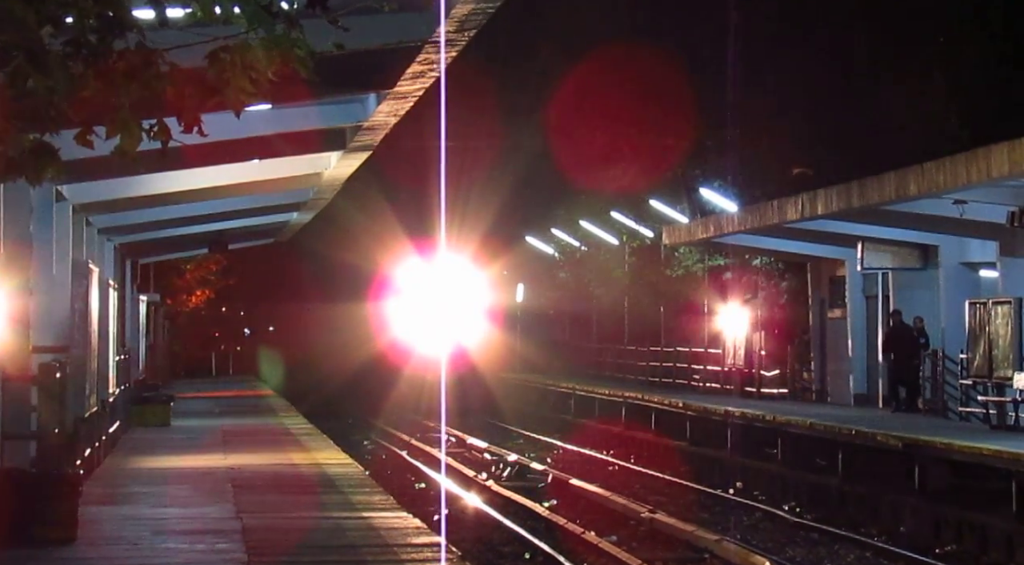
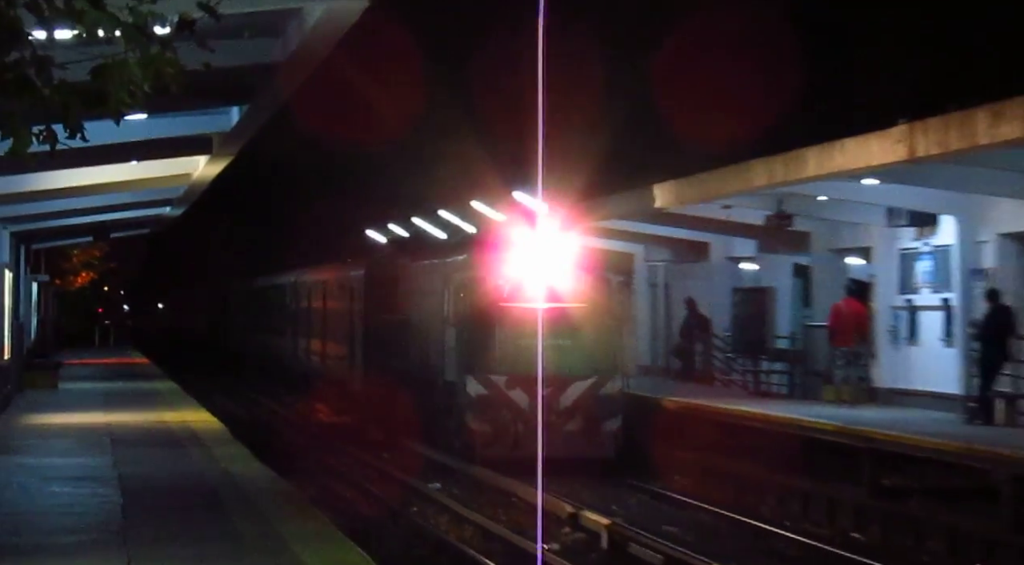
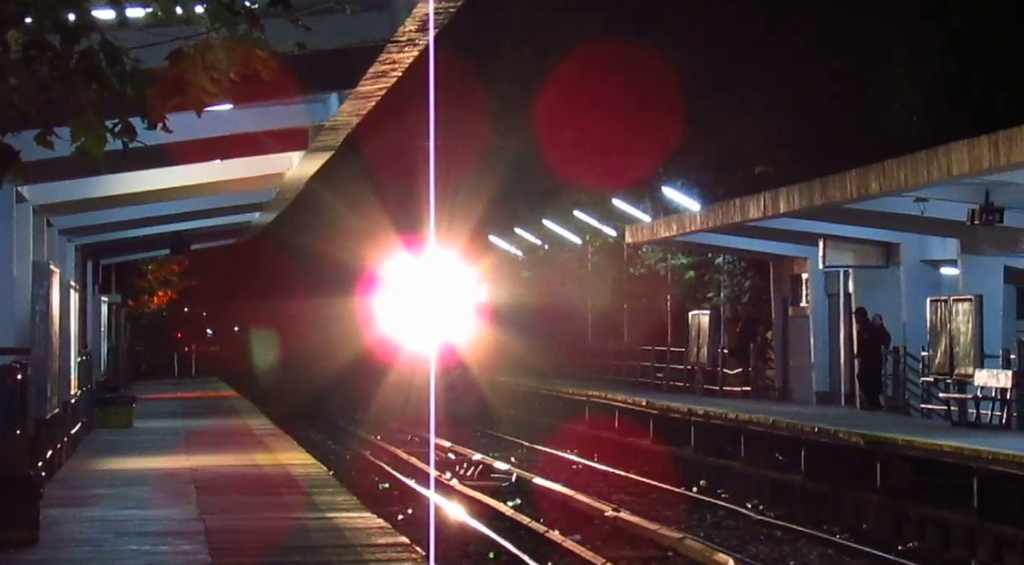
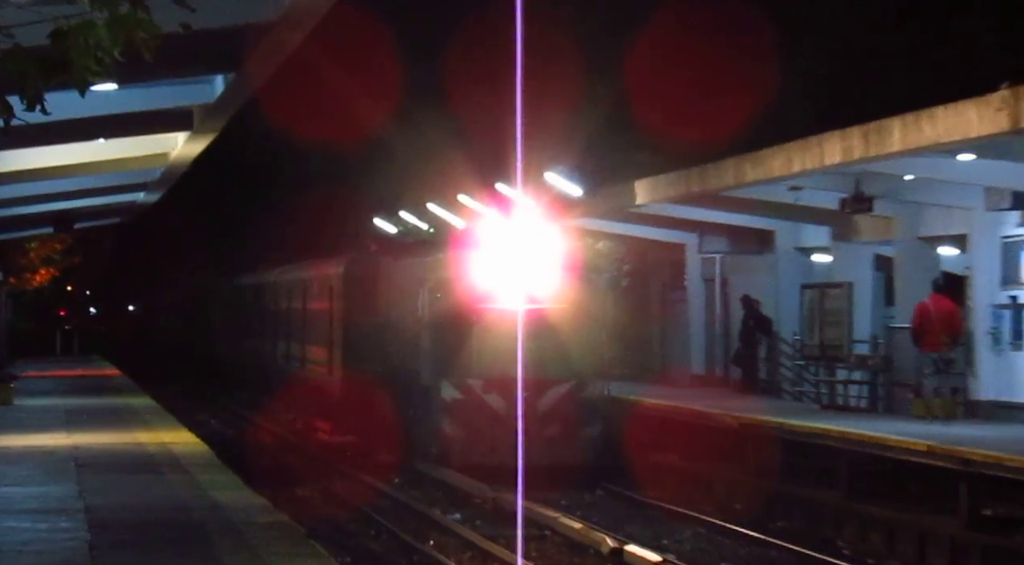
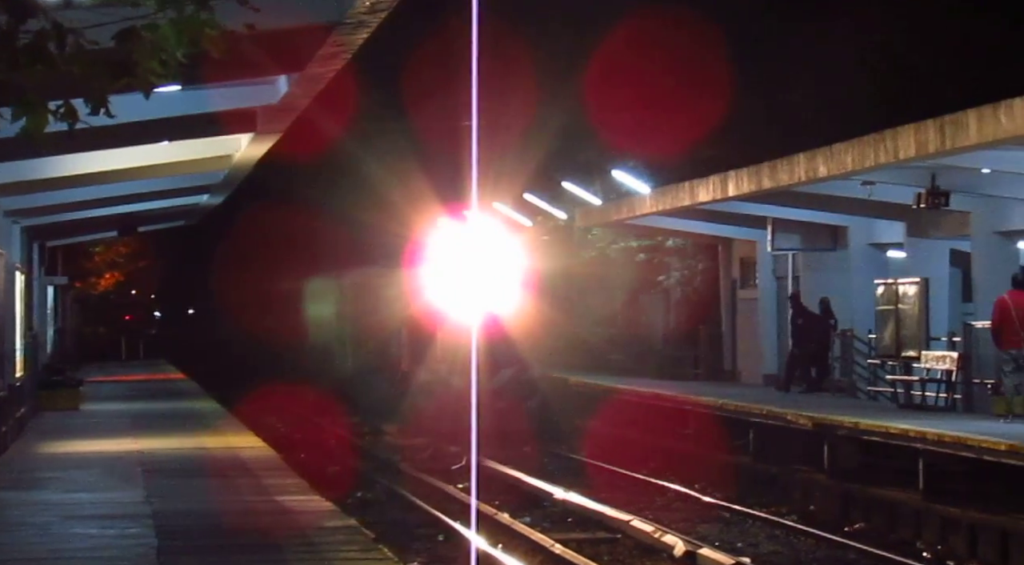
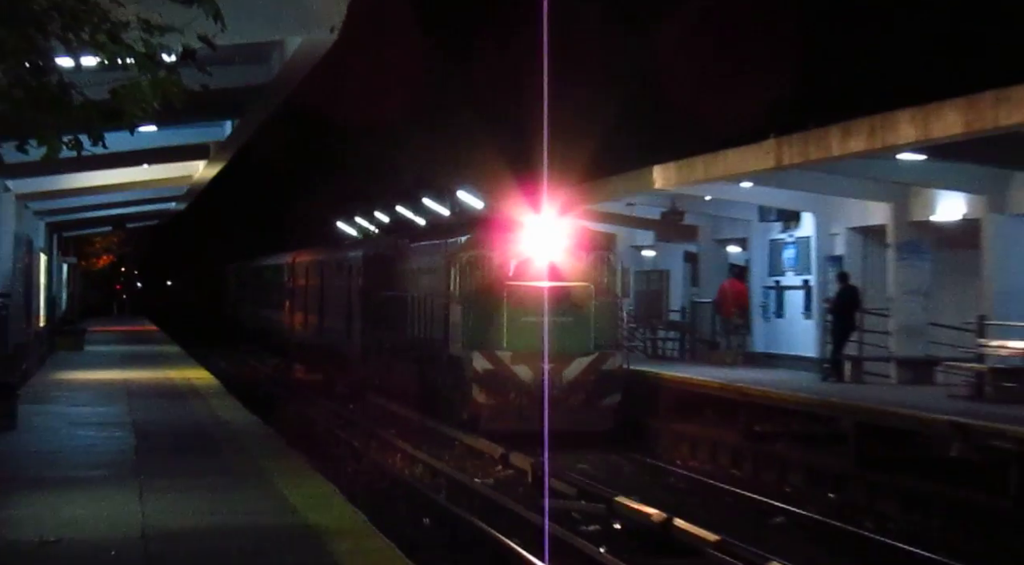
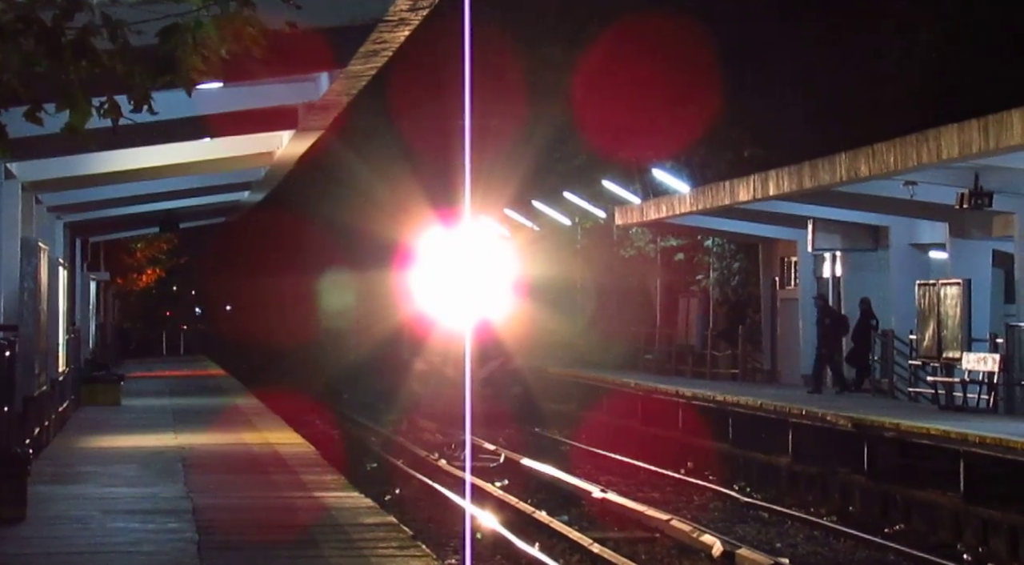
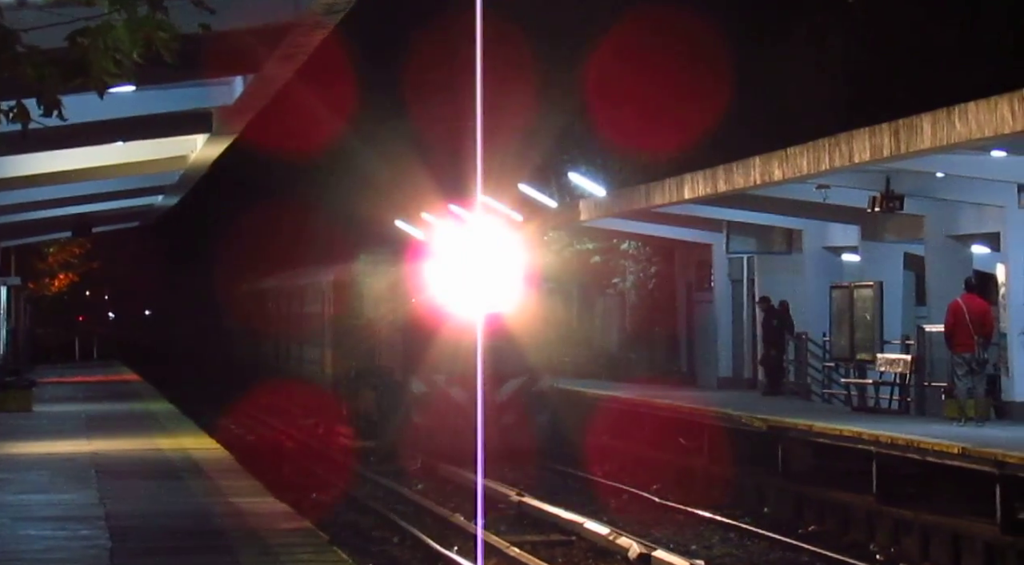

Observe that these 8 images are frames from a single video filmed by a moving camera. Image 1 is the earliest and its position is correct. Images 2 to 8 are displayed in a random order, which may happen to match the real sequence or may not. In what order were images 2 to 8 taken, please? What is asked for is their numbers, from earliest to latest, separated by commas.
3, 7, 5, 8, 4, 2, 6
